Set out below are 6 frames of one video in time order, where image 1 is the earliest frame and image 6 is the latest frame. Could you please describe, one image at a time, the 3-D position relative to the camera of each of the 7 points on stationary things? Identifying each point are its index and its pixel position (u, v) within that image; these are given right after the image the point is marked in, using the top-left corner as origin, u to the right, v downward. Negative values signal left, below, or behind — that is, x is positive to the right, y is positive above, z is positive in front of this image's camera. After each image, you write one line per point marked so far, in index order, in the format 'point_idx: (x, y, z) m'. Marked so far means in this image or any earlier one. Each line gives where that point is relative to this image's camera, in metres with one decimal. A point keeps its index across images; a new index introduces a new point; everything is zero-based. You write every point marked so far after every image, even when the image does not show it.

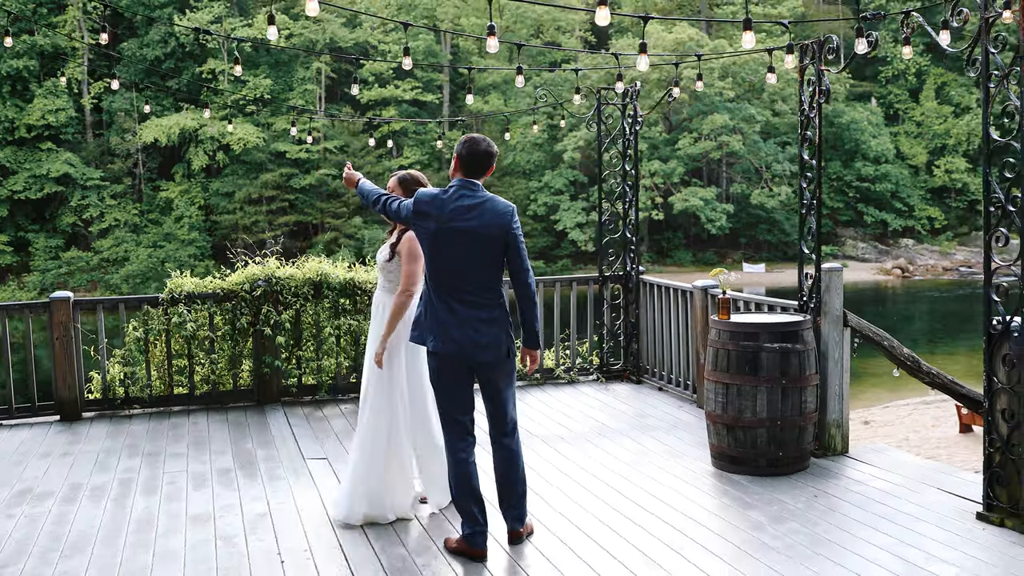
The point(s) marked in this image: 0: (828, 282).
0: (+1.4, 0.0, +4.8) m
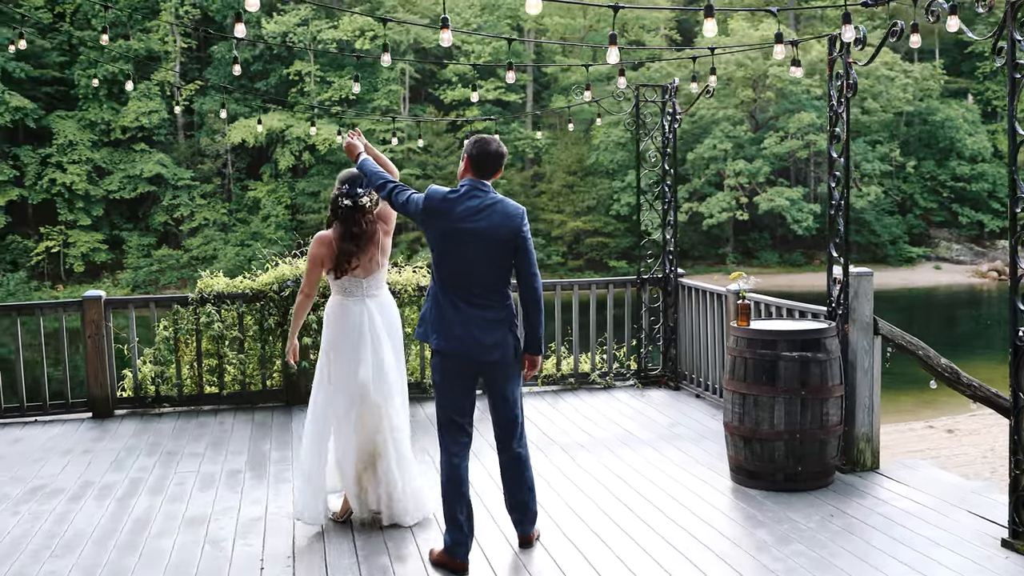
0: (+1.4, 0.0, +4.5) m
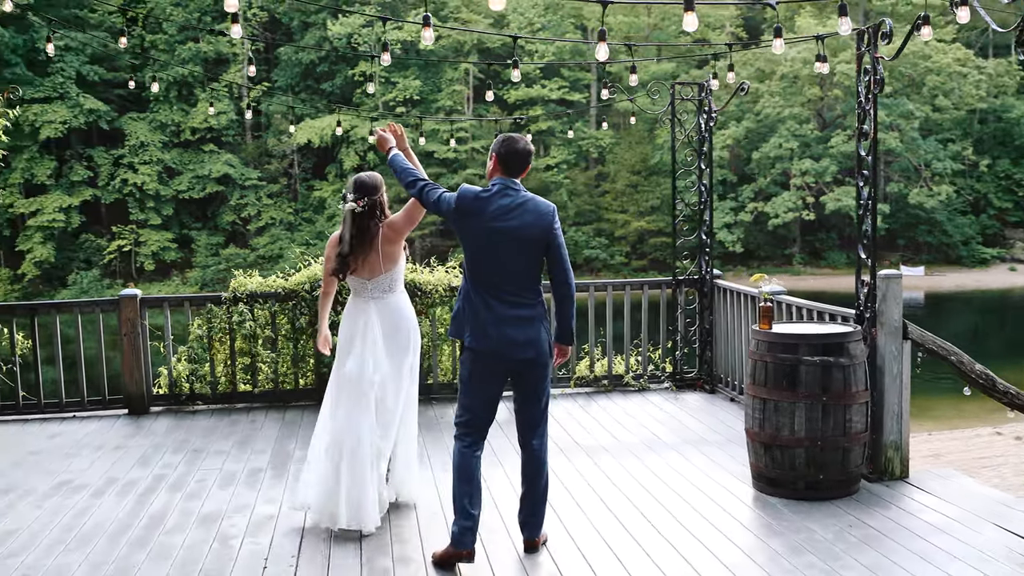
0: (+1.5, 0.0, +4.4) m
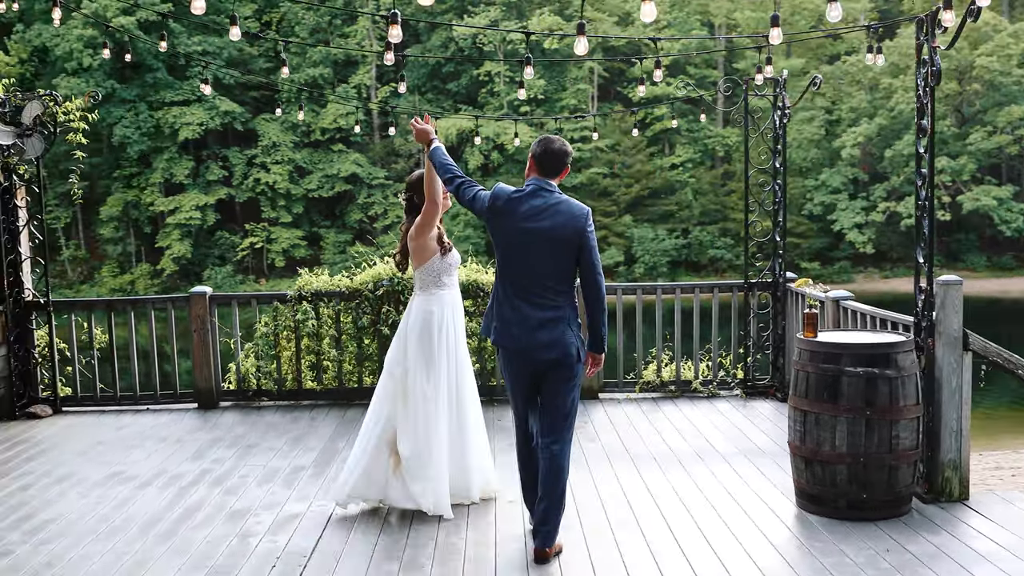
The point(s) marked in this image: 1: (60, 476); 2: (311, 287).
0: (+1.6, 0.0, +4.1) m
1: (-2.0, -0.8, +4.7) m
2: (-1.1, 0.0, +6.0) m
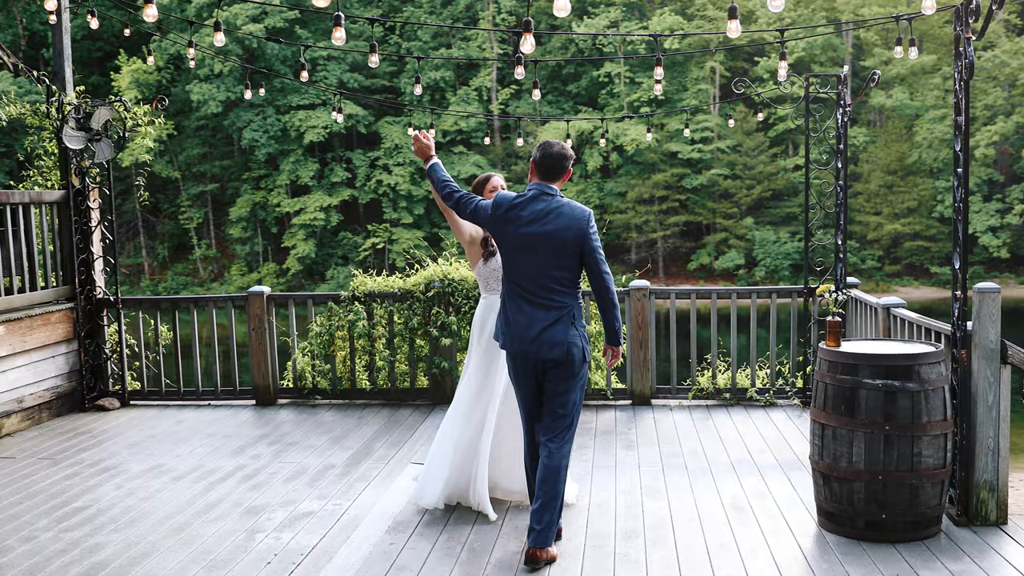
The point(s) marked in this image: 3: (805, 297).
0: (+1.6, -0.1, +3.8) m
1: (-1.8, -0.8, +4.9) m
2: (-0.8, 0.0, +6.1) m
3: (+1.6, 0.0, +5.9) m
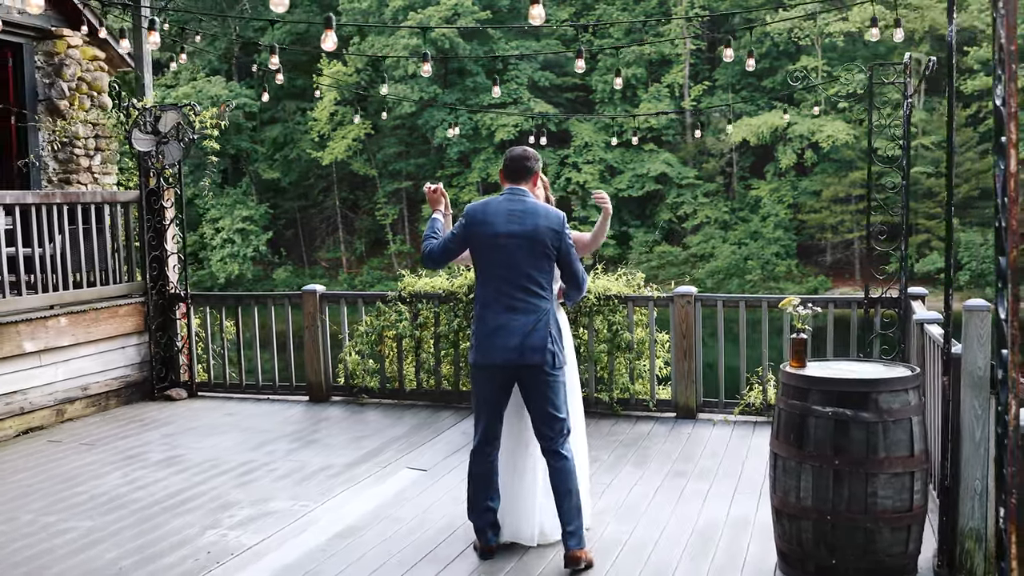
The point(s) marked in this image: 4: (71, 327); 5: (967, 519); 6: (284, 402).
0: (+1.4, -0.1, +3.3) m
1: (-1.8, -0.8, +5.1) m
2: (-0.5, 0.0, +6.1) m
3: (+1.8, -0.1, +5.3) m
4: (-2.4, -0.2, +5.8) m
5: (+1.4, -0.7, +3.4) m
6: (-1.3, -0.7, +6.3) m
